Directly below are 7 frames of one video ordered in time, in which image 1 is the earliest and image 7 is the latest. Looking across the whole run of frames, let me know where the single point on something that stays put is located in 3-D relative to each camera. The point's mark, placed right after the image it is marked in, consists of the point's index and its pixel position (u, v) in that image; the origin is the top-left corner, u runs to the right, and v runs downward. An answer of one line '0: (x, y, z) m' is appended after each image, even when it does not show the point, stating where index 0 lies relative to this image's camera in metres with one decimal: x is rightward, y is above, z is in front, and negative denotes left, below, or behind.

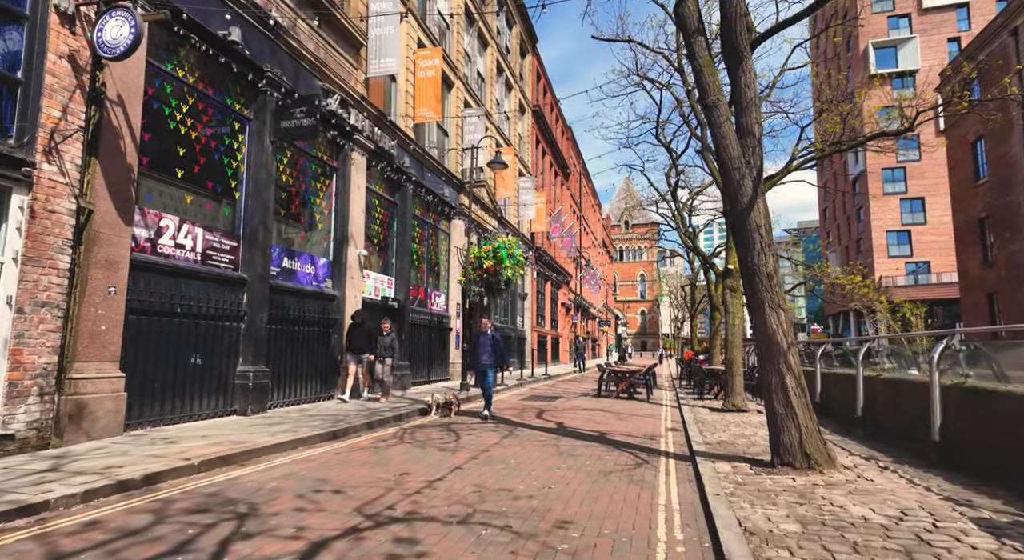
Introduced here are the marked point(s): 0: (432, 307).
0: (-2.6, -0.9, +18.0) m
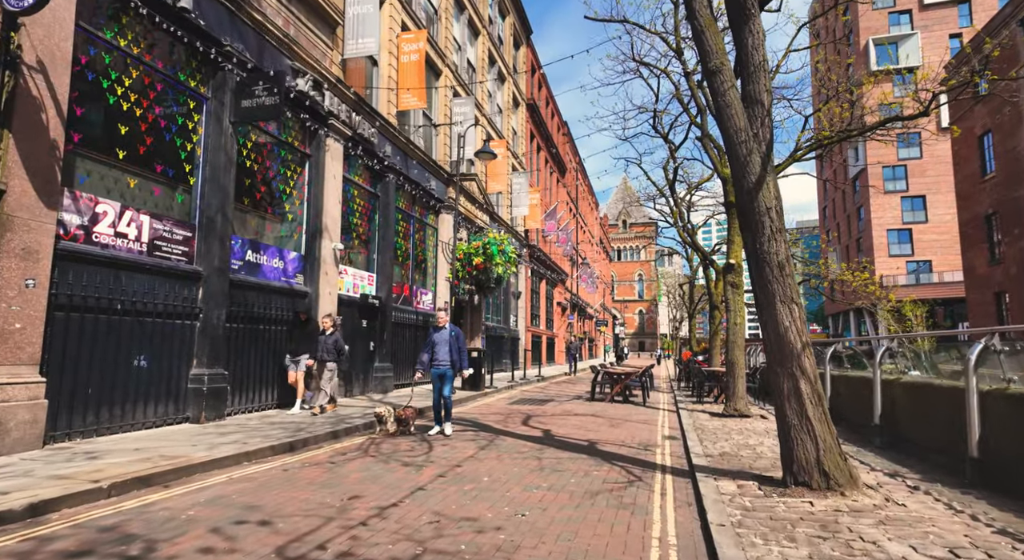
0: (-3.0, -0.8, +17.1) m
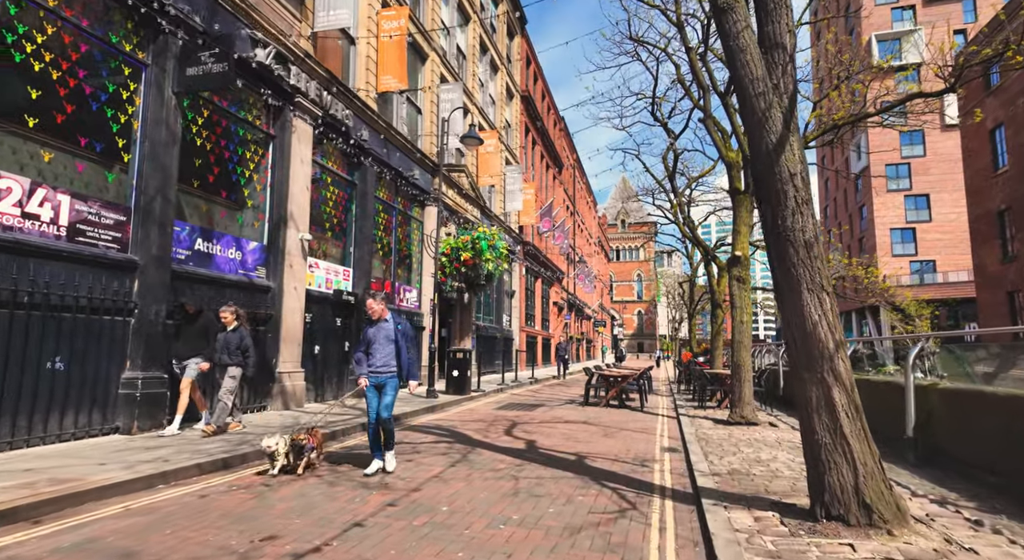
0: (-3.3, -0.7, +16.0) m
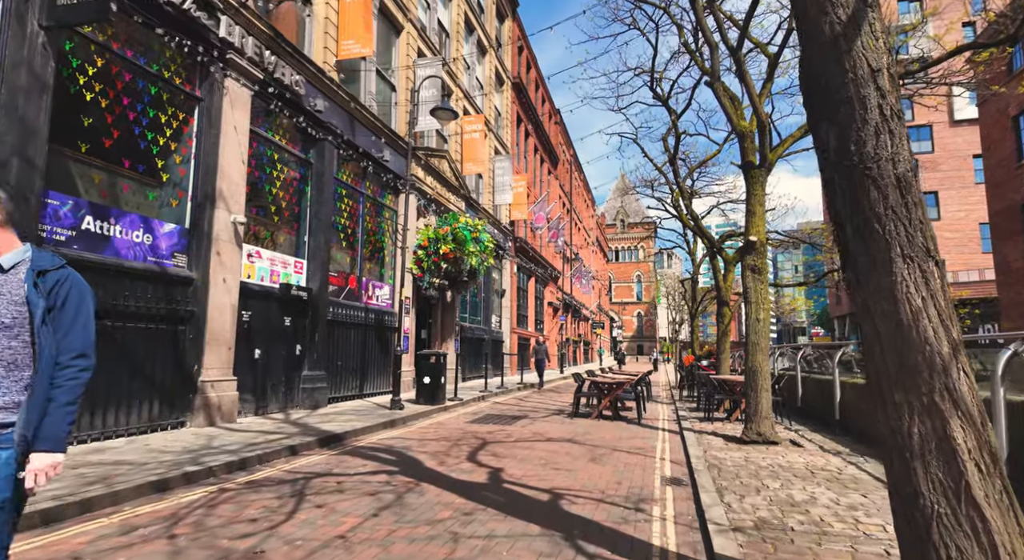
0: (-3.7, -0.6, +14.3) m
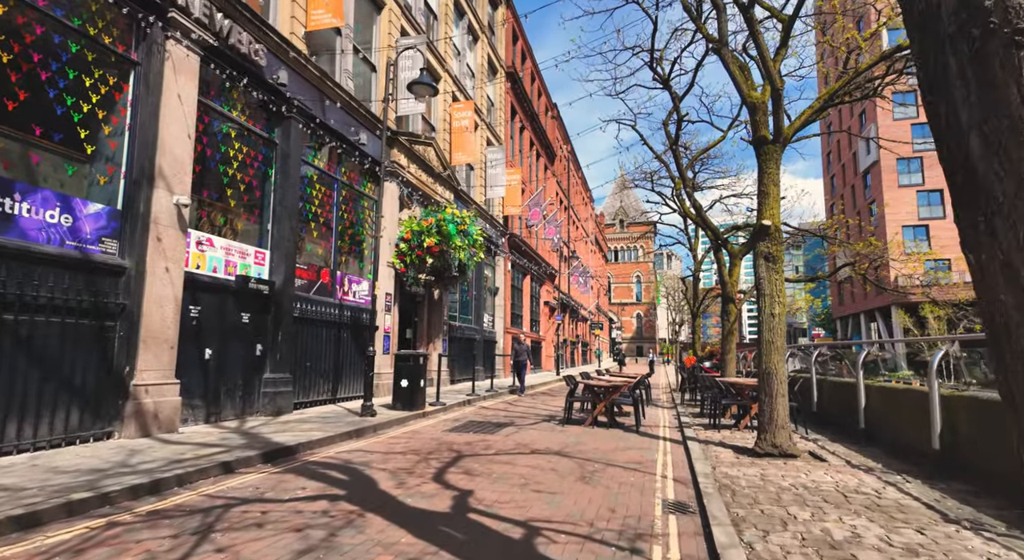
0: (-4.0, -0.4, +13.2) m
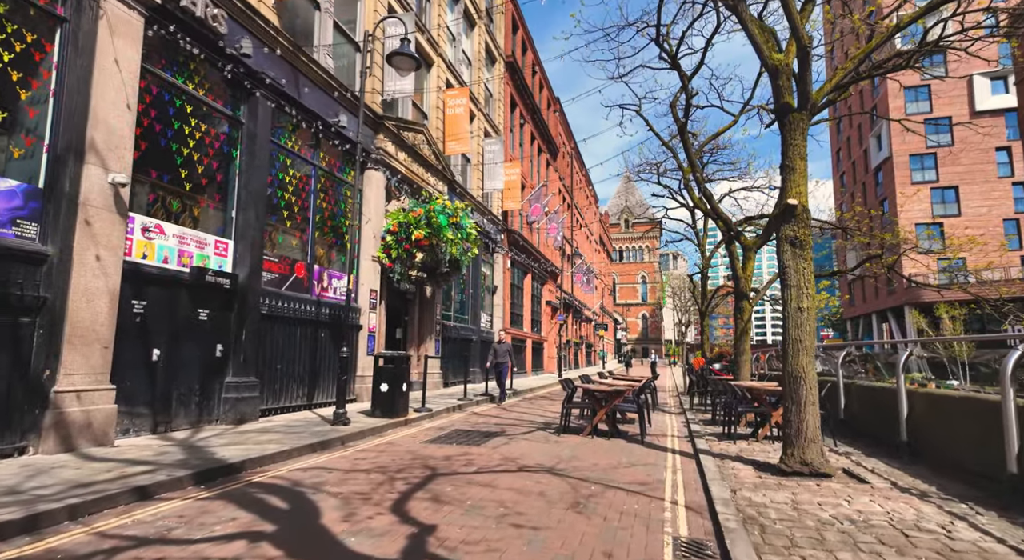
0: (-4.2, -0.3, +12.1) m
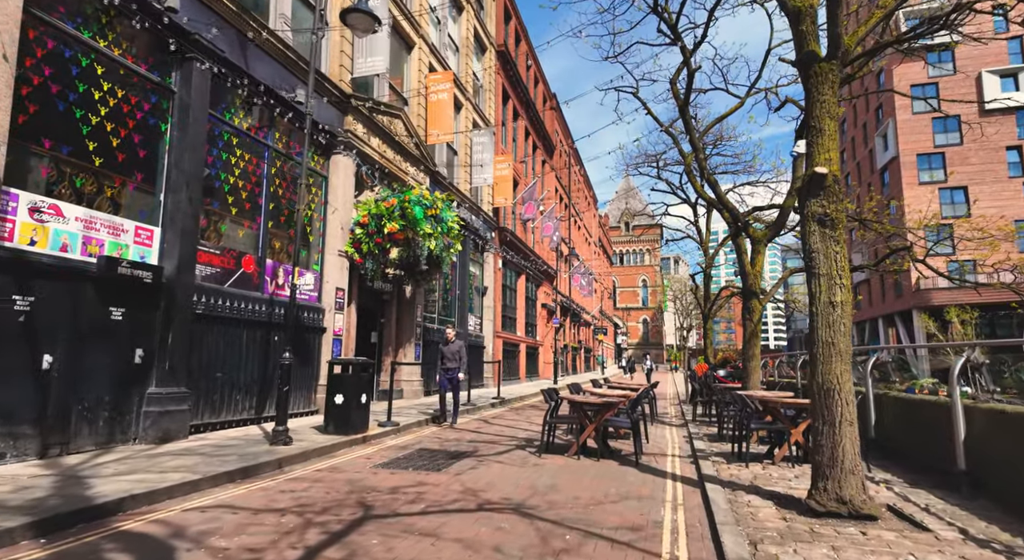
0: (-4.6, -0.3, +10.7) m
